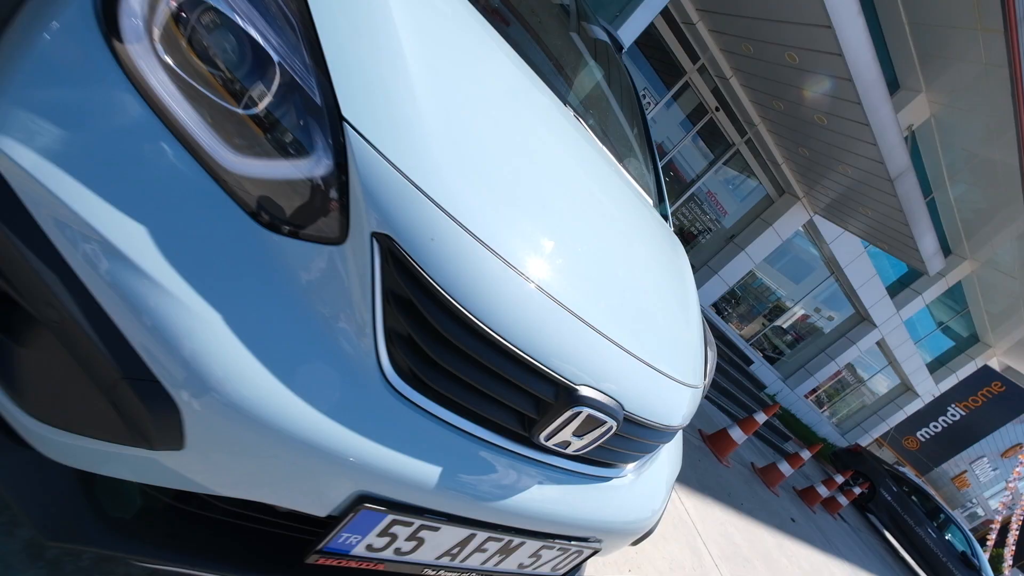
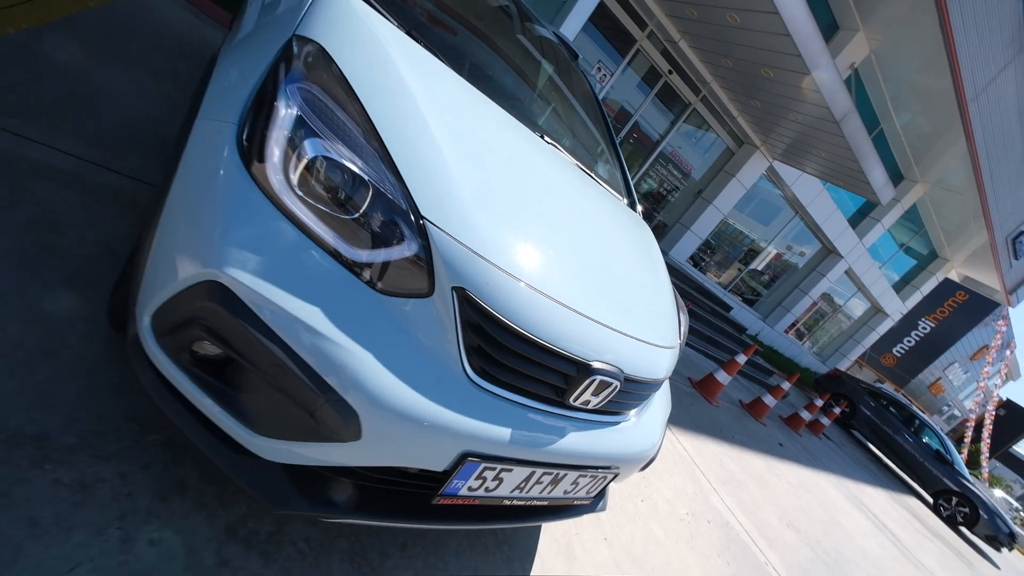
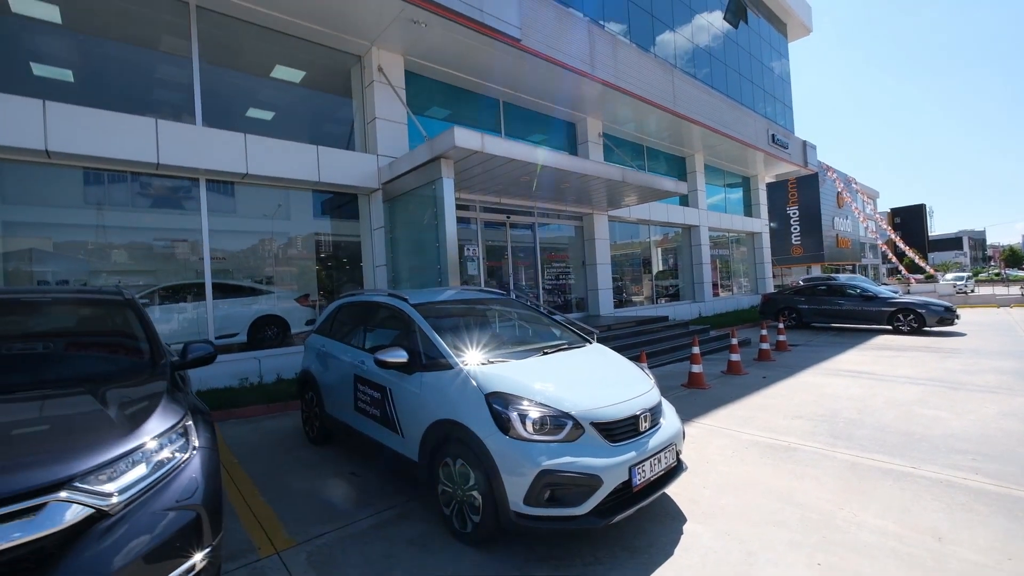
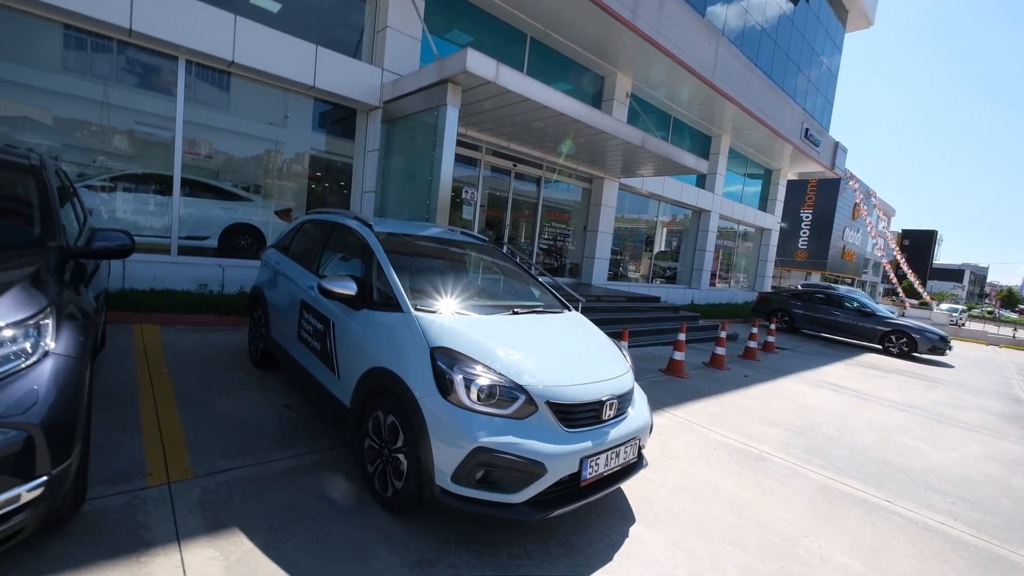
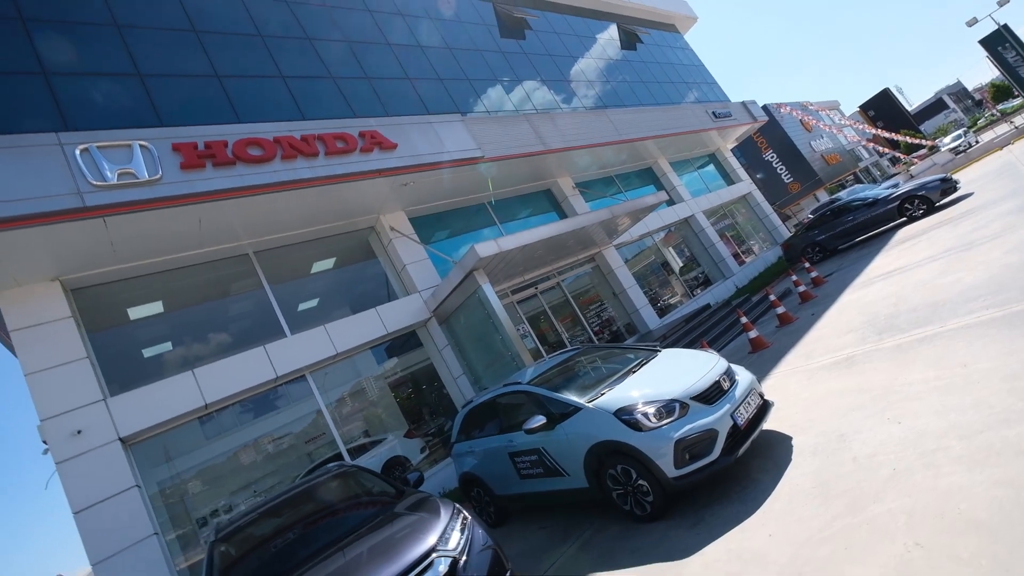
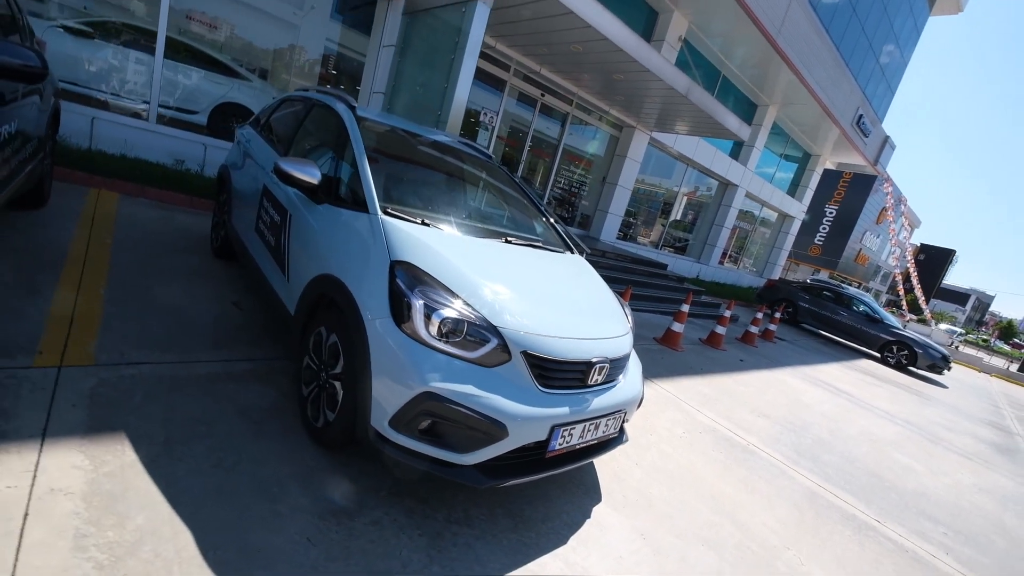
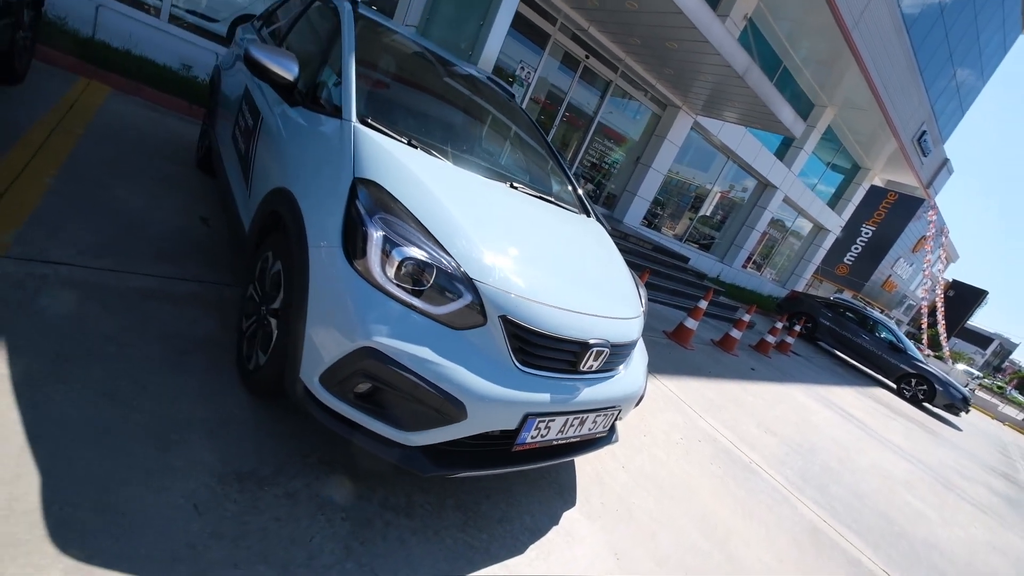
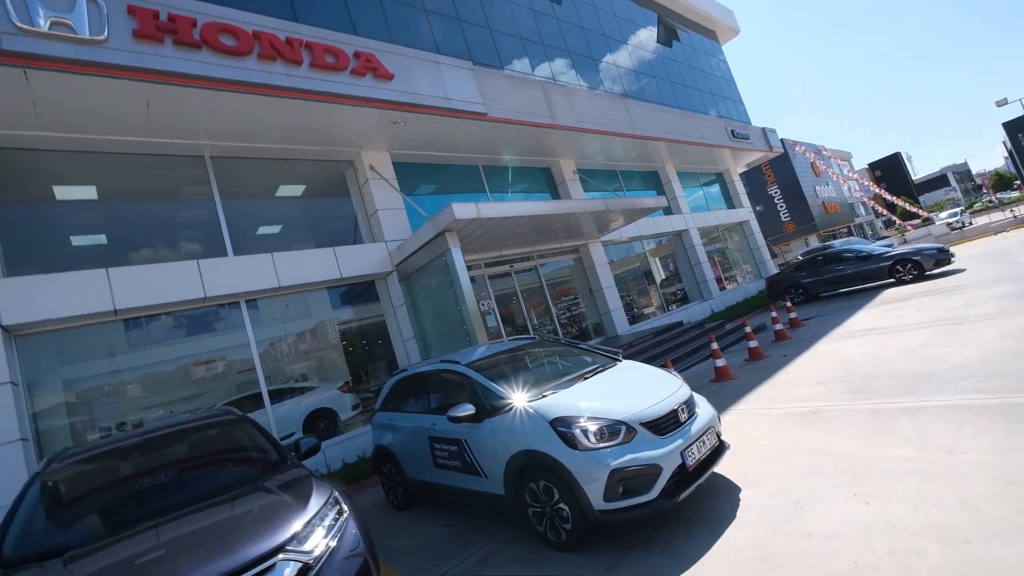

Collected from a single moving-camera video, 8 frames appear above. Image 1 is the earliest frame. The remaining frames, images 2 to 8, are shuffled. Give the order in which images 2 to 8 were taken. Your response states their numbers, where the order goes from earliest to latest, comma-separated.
2, 7, 6, 4, 3, 8, 5
